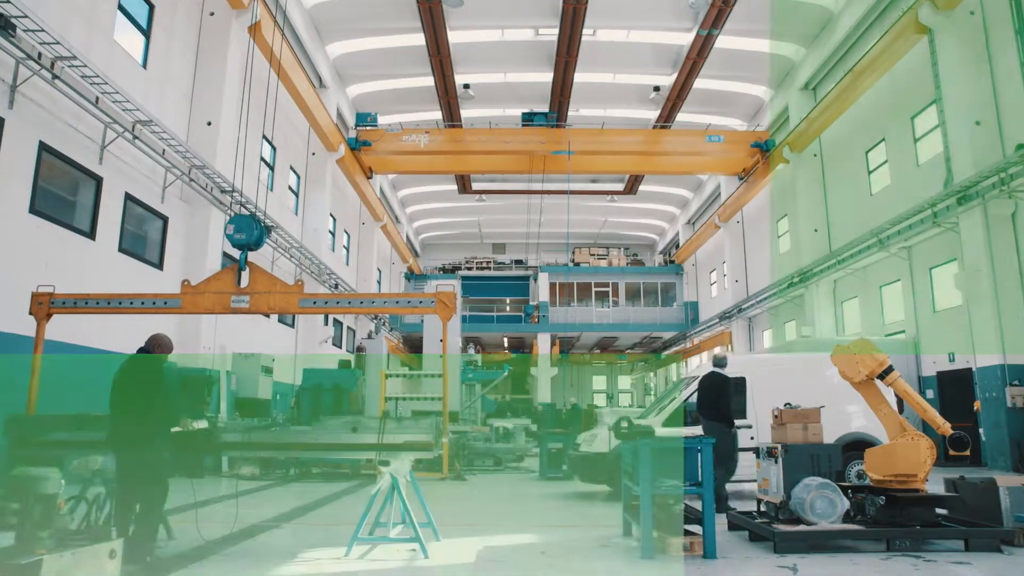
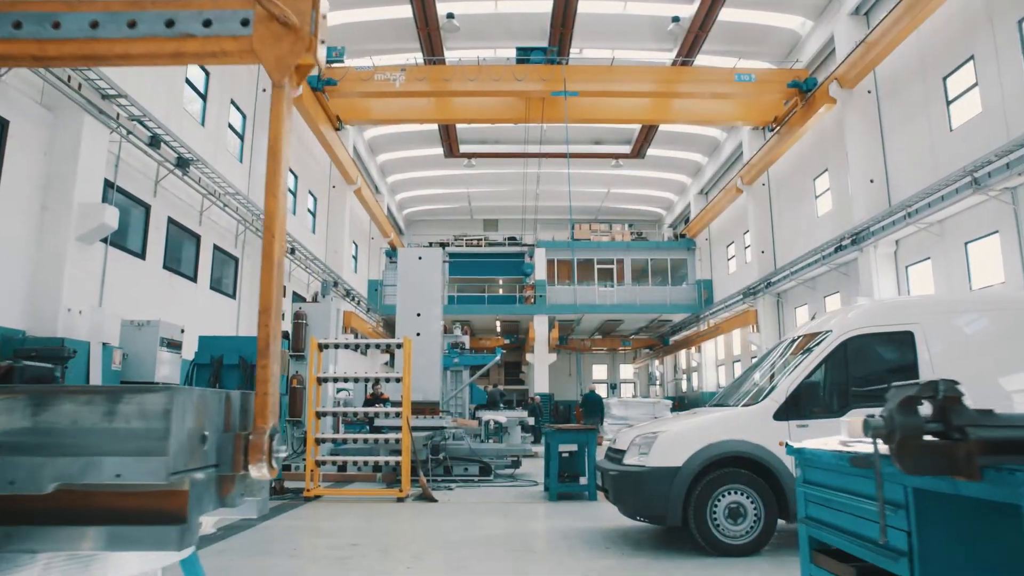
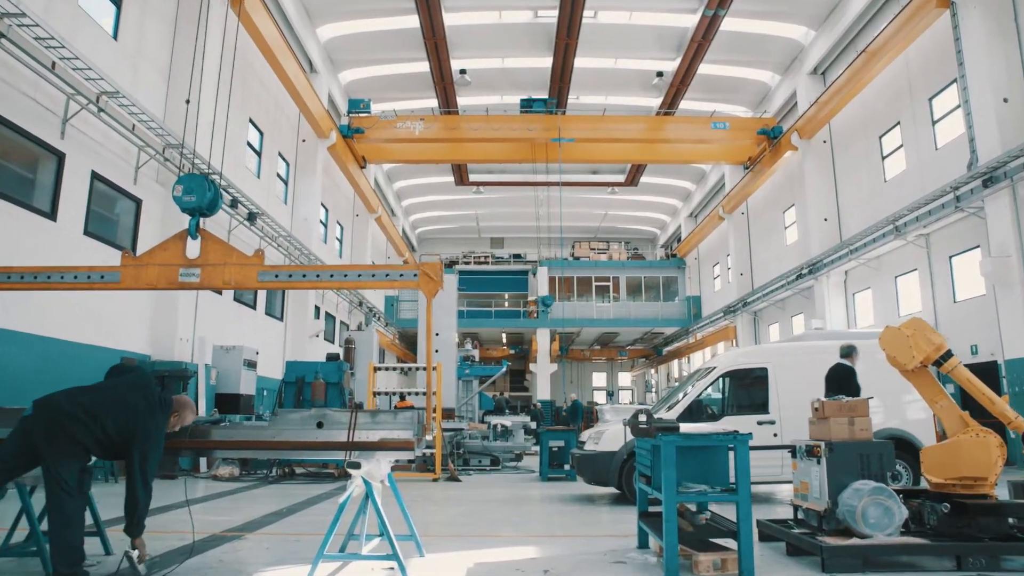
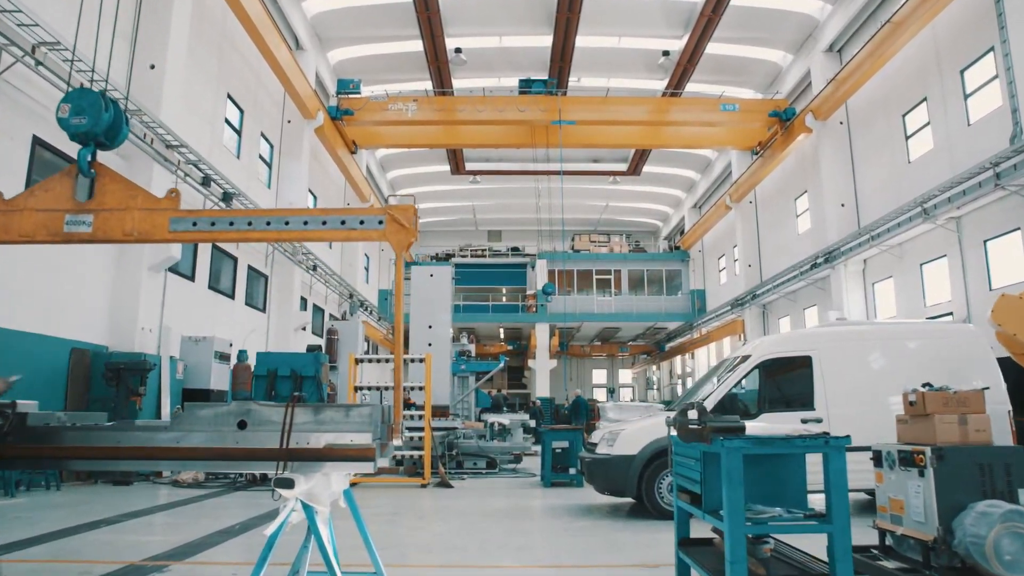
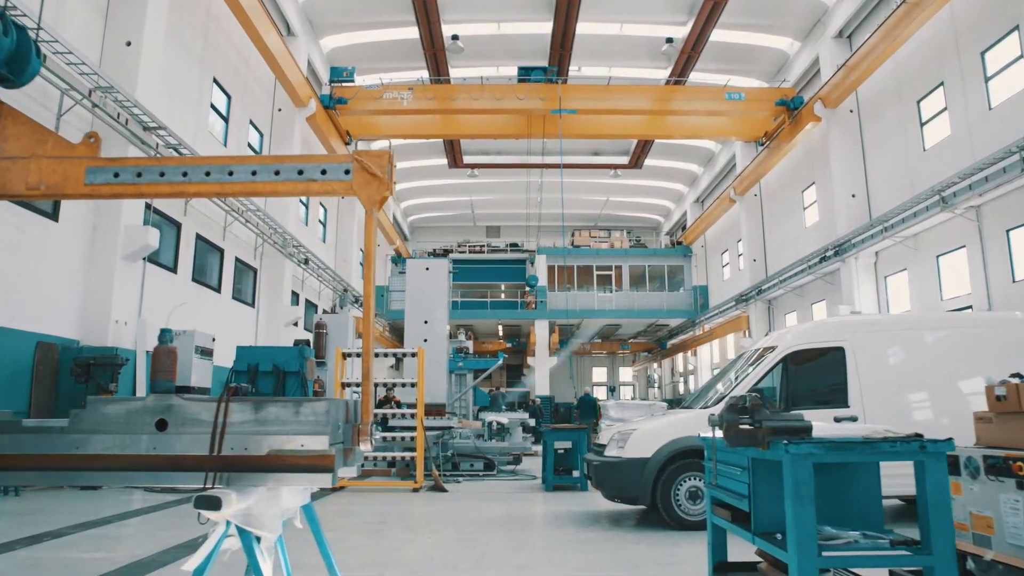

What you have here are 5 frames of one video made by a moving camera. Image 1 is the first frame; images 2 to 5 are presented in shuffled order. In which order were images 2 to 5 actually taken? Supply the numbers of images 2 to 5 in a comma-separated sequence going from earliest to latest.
3, 4, 5, 2
